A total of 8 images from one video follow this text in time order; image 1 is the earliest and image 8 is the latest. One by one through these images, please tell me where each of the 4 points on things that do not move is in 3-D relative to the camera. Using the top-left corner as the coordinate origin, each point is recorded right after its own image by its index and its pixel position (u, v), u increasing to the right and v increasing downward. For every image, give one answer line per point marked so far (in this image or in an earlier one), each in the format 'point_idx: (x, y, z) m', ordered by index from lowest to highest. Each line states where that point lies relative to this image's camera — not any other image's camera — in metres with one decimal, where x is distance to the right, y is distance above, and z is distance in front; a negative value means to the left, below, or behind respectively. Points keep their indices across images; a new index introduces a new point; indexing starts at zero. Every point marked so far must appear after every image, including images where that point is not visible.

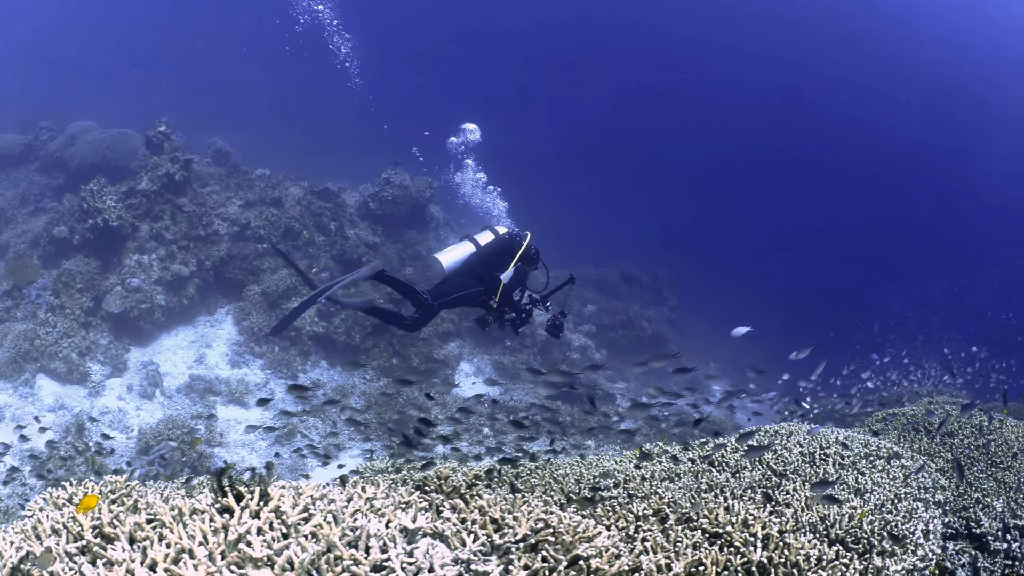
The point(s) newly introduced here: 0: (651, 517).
0: (+1.3, -2.1, +4.9) m
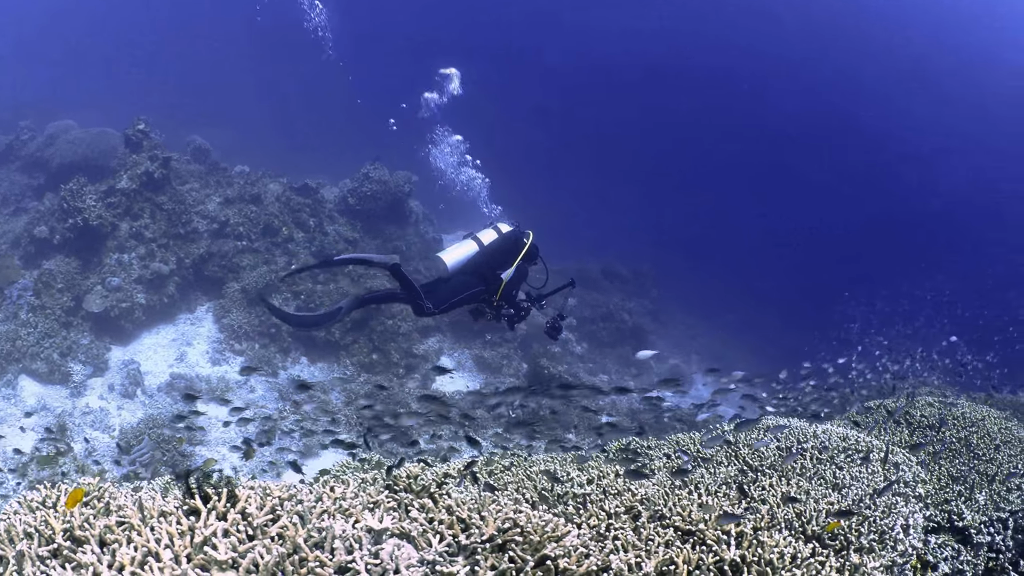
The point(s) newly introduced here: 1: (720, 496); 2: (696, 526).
0: (+1.0, -2.0, +4.9) m
1: (+2.0, -2.0, +5.2) m
2: (+1.6, -2.1, +4.8) m
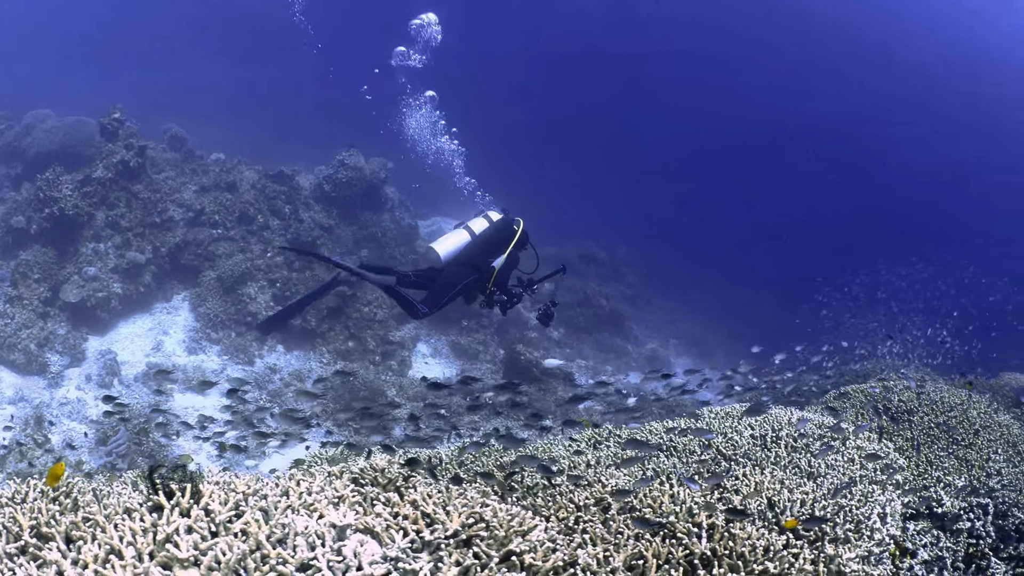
0: (+0.7, -2.0, +4.8) m
1: (+1.7, -1.9, +5.1) m
2: (+1.4, -2.0, +4.7) m
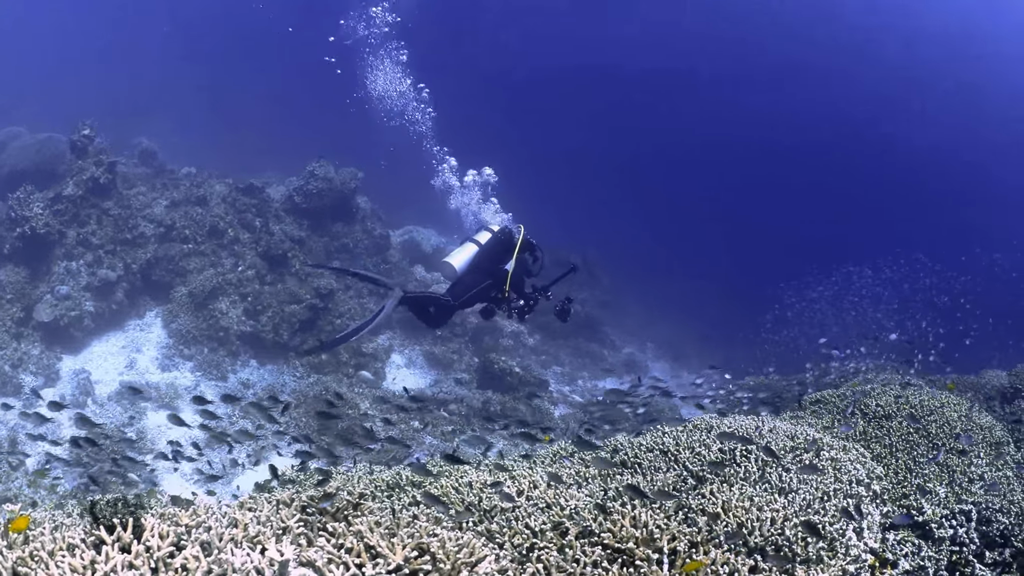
0: (+0.3, -2.1, +4.7) m
1: (+1.3, -2.0, +4.9) m
2: (+1.0, -2.1, +4.5) m
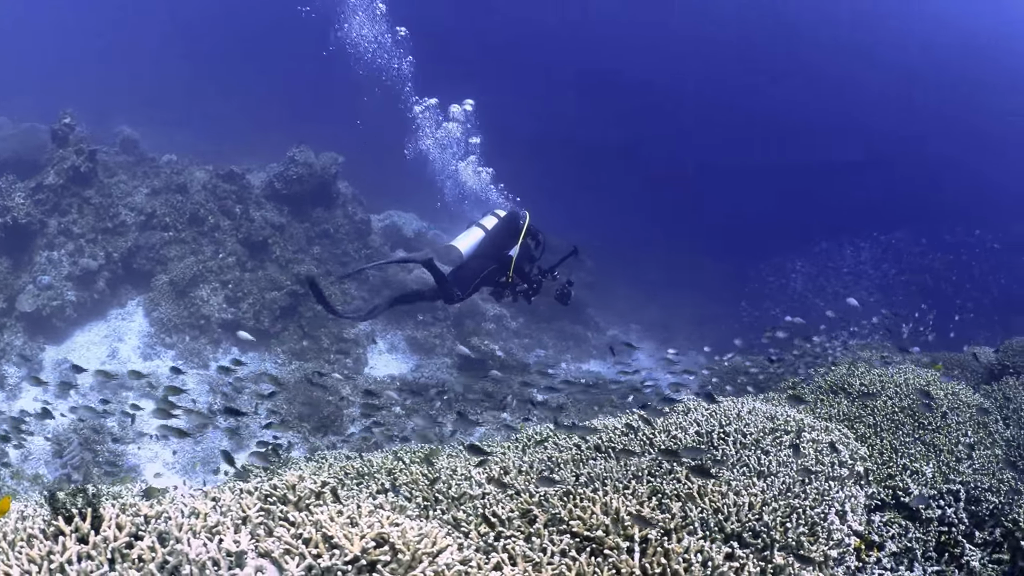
0: (0.0, -1.9, +4.6) m
1: (+1.0, -1.8, +4.8) m
2: (+0.7, -2.0, +4.4) m
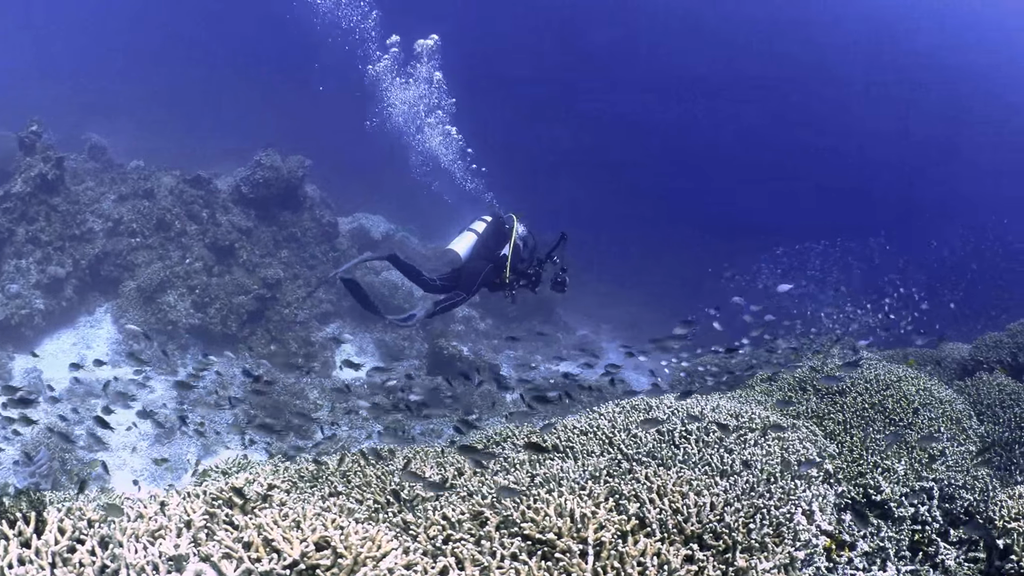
0: (-0.4, -1.9, +4.4) m
1: (+0.6, -1.8, +4.7) m
2: (+0.2, -1.9, +4.3) m
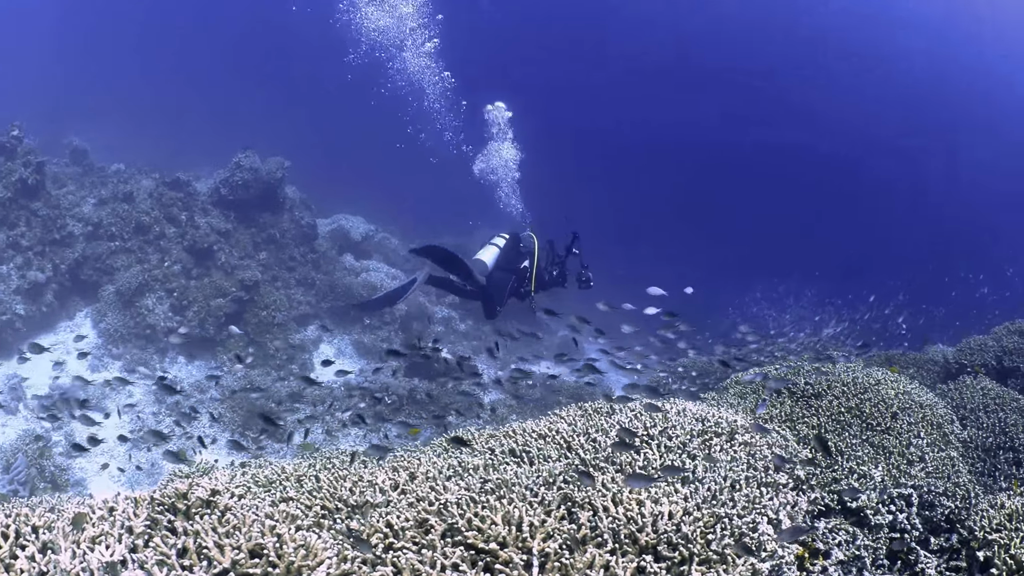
0: (-0.8, -2.0, +4.3) m
1: (+0.2, -1.8, +4.5) m
2: (-0.1, -2.0, +4.2) m
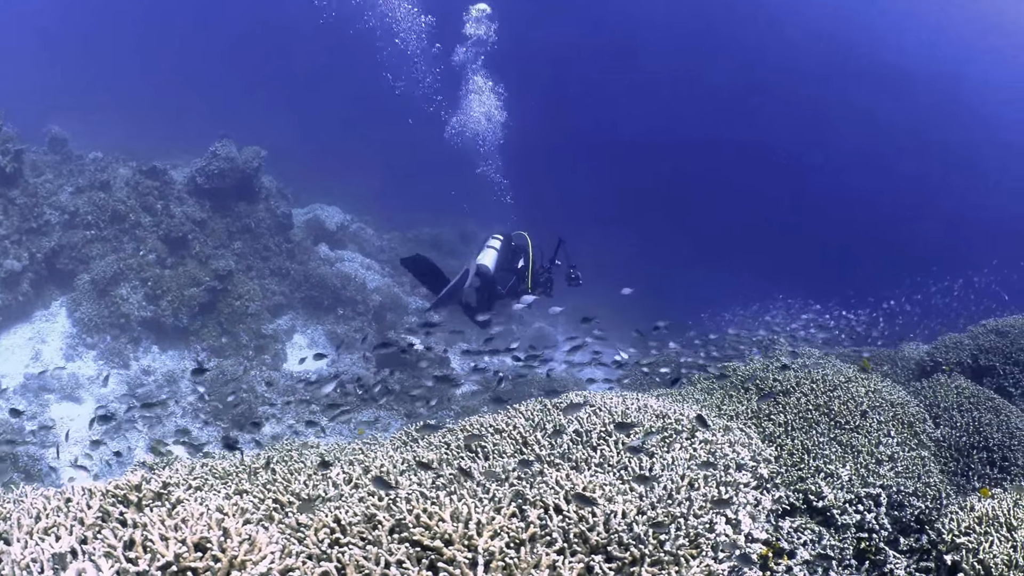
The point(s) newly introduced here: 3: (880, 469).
0: (-1.2, -1.9, +4.3) m
1: (-0.2, -1.7, +4.5) m
2: (-0.6, -1.9, +4.1) m
3: (+3.7, -1.8, +5.4) m
